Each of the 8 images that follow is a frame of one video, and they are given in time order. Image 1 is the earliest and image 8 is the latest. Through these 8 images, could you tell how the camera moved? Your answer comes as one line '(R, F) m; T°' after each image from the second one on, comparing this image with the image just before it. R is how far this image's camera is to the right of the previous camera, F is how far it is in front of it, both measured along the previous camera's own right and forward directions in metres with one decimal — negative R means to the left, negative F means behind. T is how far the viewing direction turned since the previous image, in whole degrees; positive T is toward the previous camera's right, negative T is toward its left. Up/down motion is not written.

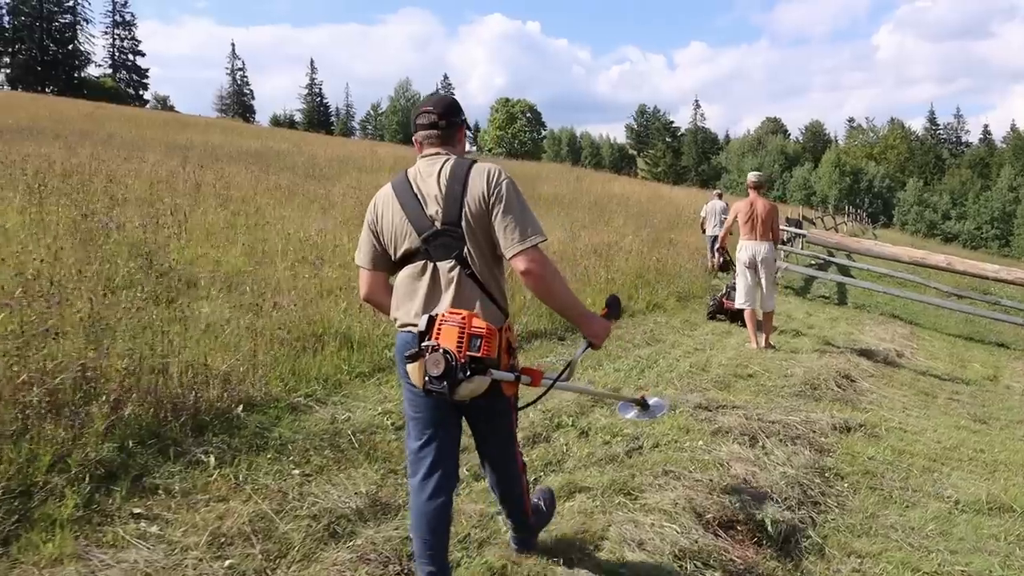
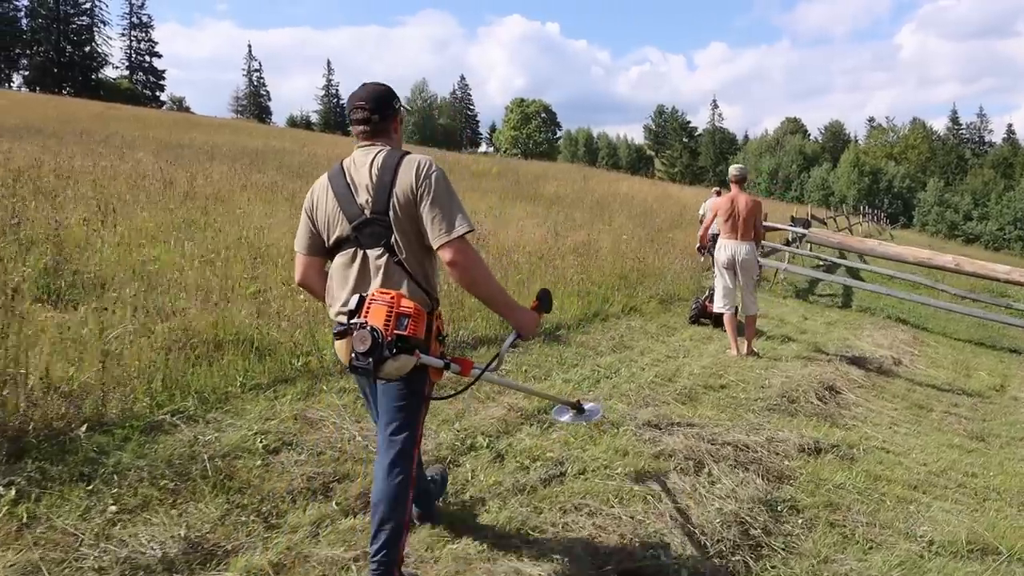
(+0.5, +0.6) m; -1°
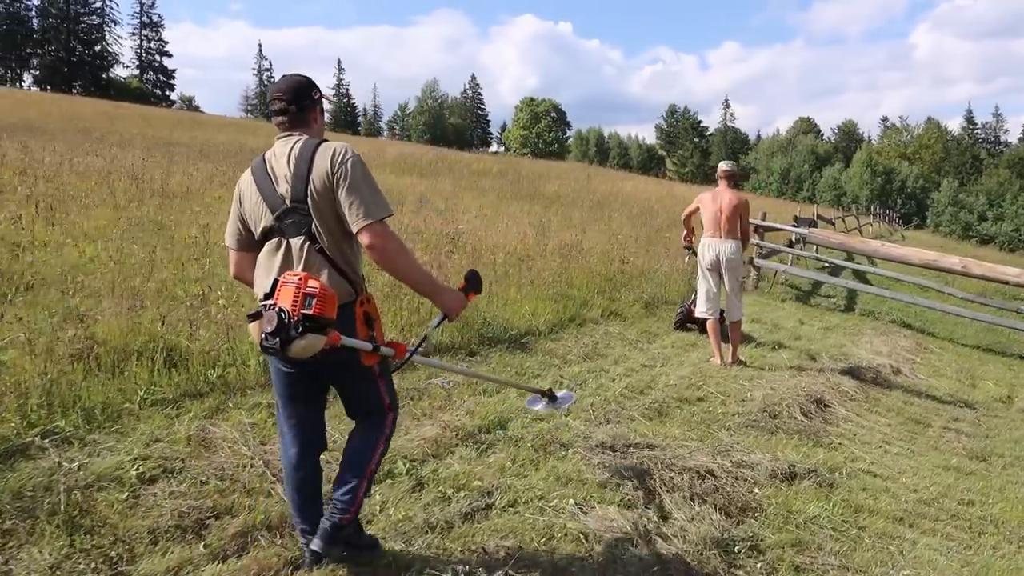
(+0.3, +0.5) m; -1°
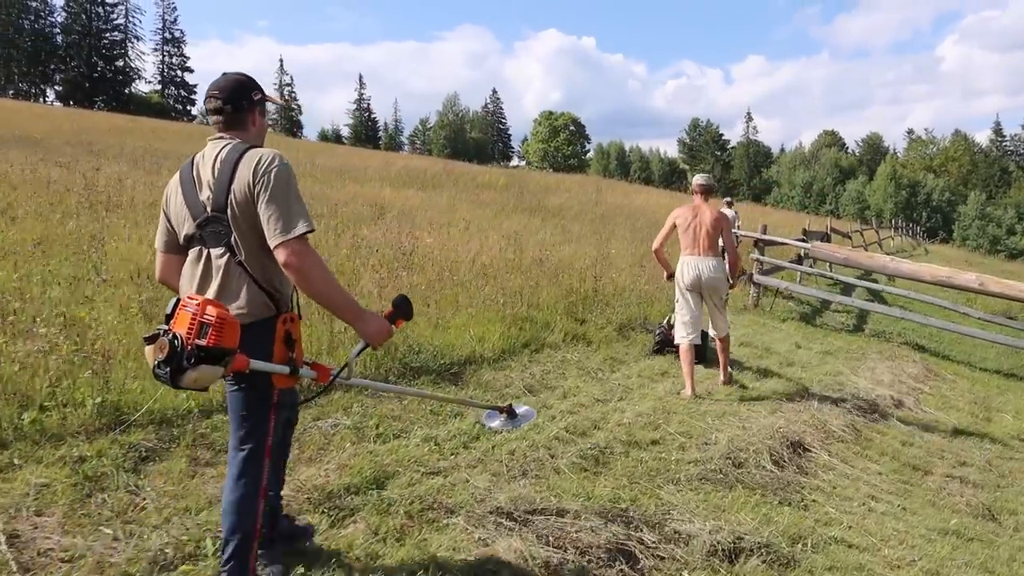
(+0.6, +0.8) m; -2°
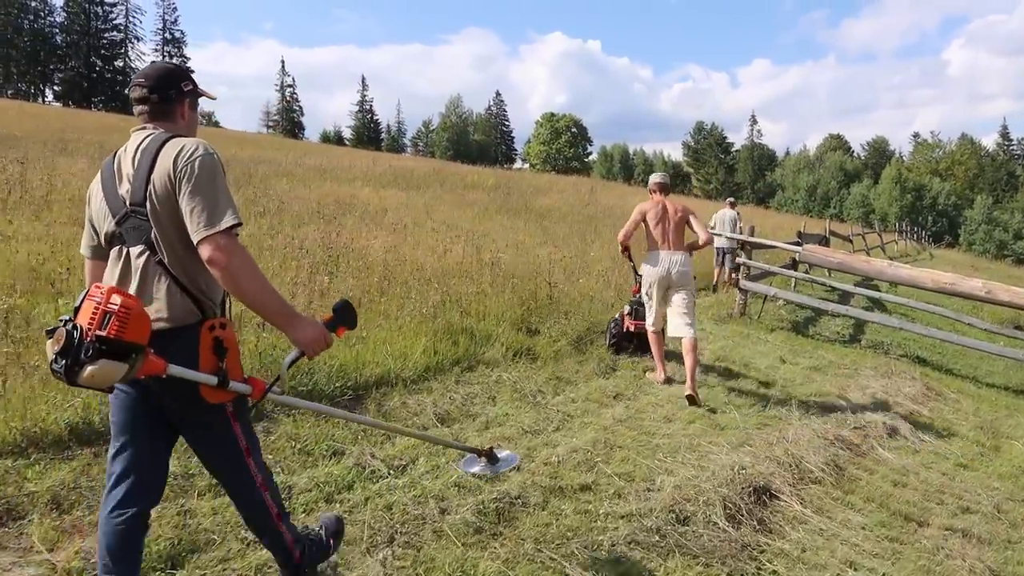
(+0.5, +0.9) m; 0°
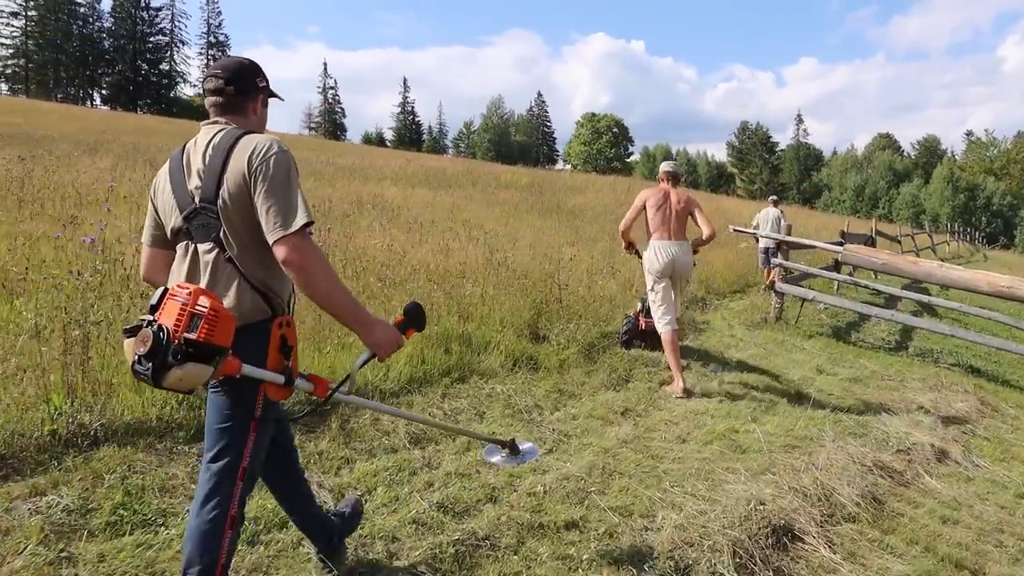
(+0.3, +0.6) m; -3°
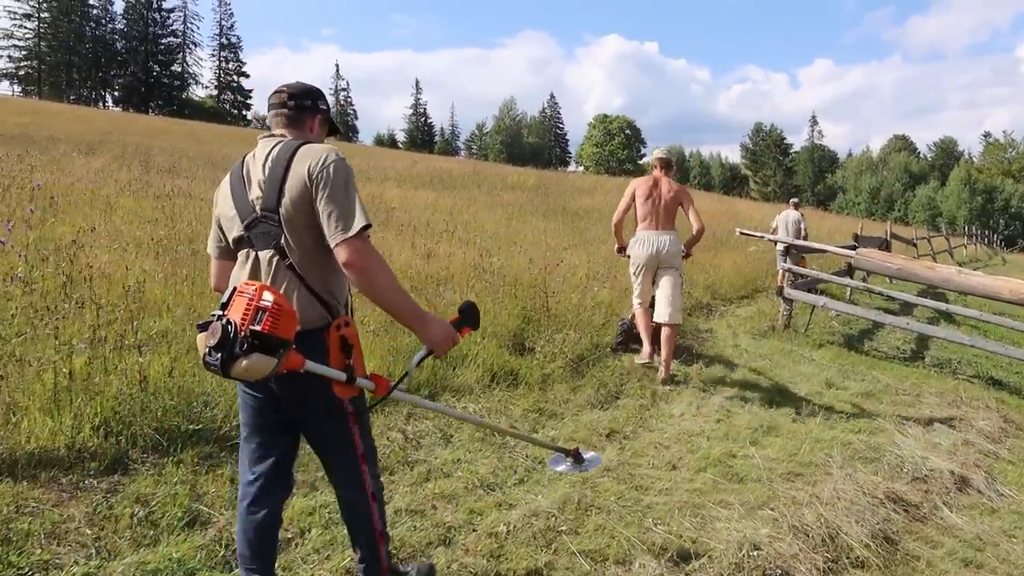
(+0.2, +0.4) m; -1°
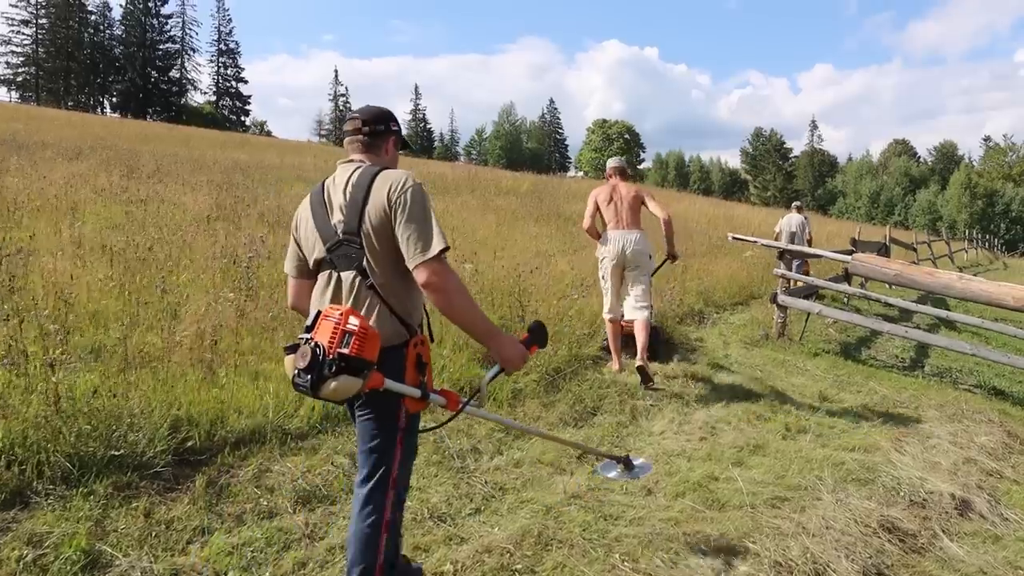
(+0.2, +0.3) m; 0°
